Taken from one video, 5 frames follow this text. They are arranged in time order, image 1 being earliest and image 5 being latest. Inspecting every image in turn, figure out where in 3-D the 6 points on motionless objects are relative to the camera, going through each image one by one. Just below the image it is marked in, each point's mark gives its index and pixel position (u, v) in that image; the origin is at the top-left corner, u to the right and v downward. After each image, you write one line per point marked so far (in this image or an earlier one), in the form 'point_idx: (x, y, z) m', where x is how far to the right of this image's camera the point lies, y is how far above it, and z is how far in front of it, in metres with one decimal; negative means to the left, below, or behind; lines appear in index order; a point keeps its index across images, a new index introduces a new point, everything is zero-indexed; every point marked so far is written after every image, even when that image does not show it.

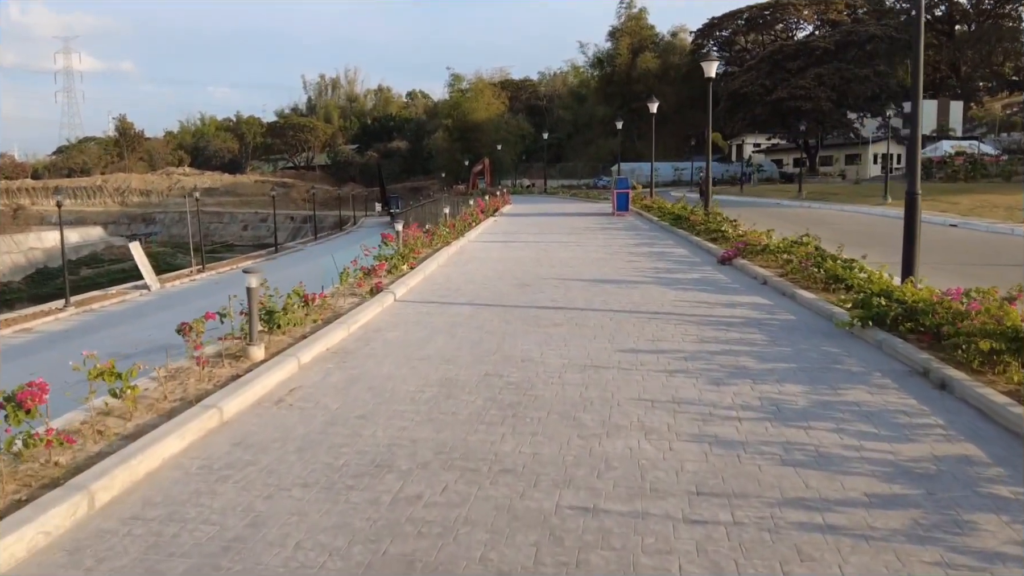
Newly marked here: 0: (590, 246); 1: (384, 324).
0: (+1.3, +0.7, +14.0) m
1: (-1.1, -0.3, +7.0) m
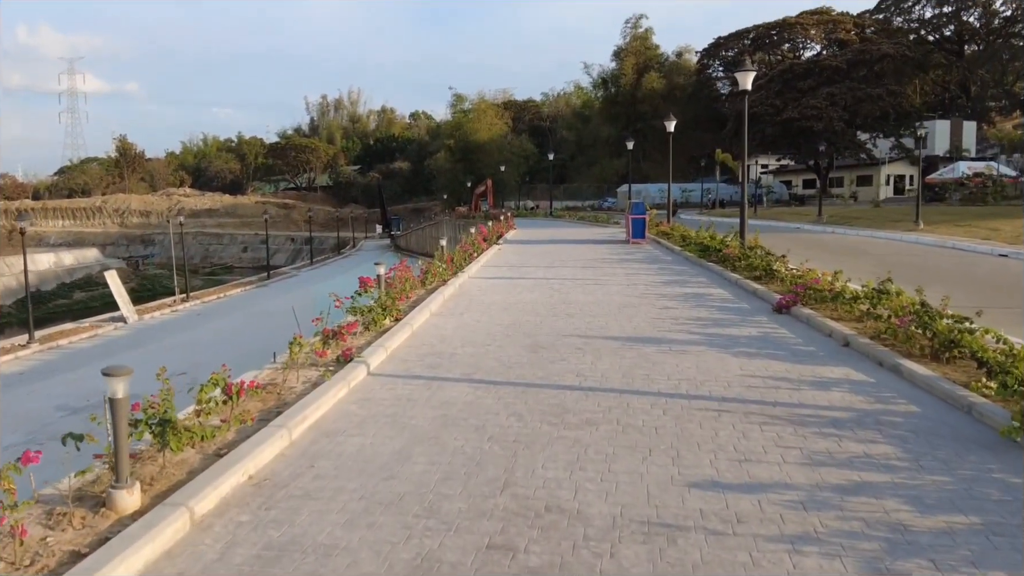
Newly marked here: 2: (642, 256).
0: (+1.5, +0.1, +12.0) m
1: (-1.0, -0.8, +4.9) m
2: (+2.7, +0.7, +16.9) m
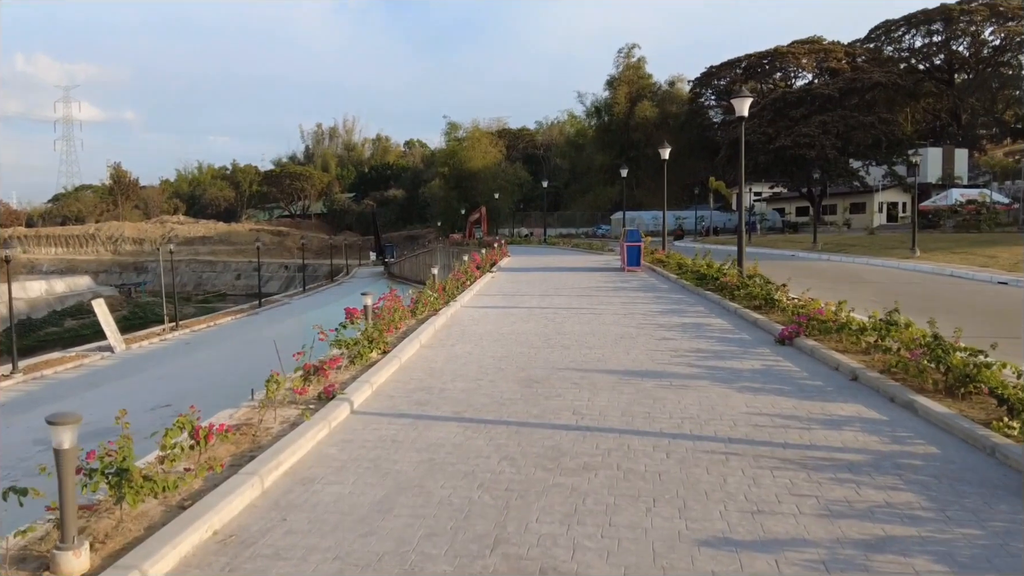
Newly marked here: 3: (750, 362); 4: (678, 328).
0: (+1.4, -0.4, +11.6) m
1: (-1.1, -1.0, +4.6) m
2: (+2.6, +0.1, +16.6) m
3: (+2.3, -0.7, +7.8) m
4: (+2.0, -0.5, +10.0) m
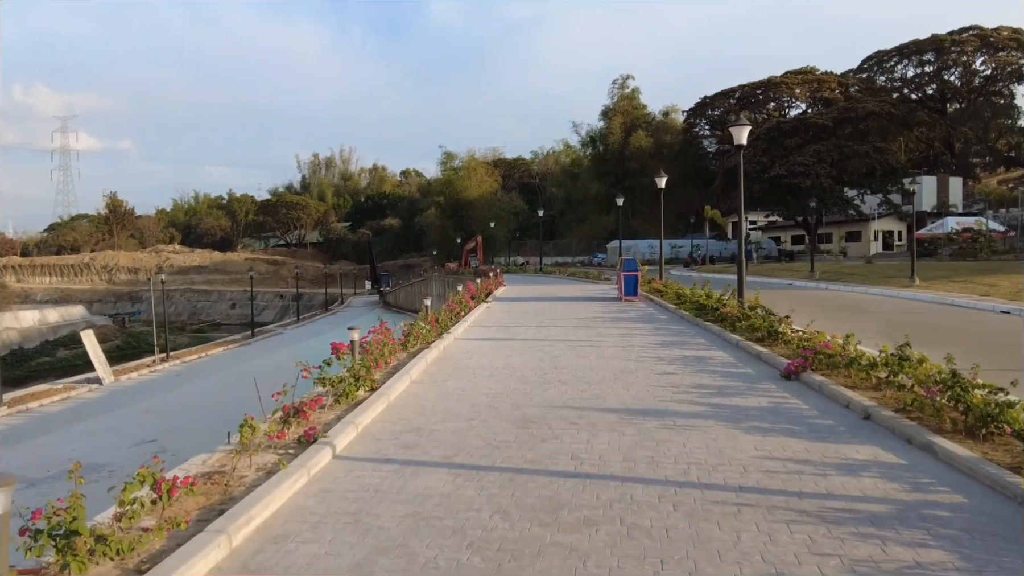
0: (+1.3, -0.8, +11.3) m
1: (-1.1, -1.2, +4.2) m
2: (+2.5, -0.5, +16.3) m
3: (+2.2, -1.0, +7.4) m
4: (+2.0, -0.9, +9.7) m
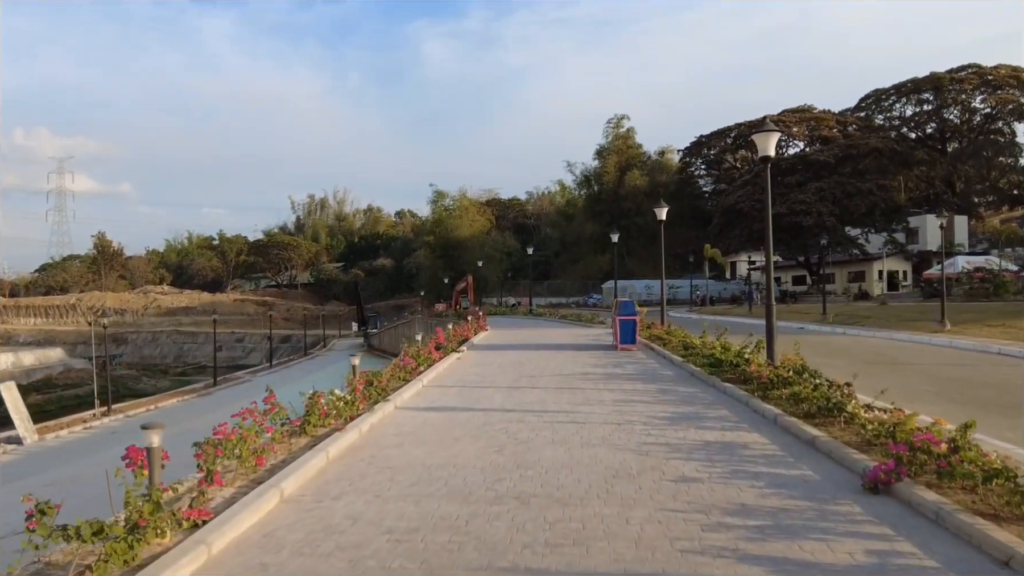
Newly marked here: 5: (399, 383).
0: (+0.8, -1.4, +8.3) m
1: (-1.5, -1.4, +1.1) m
2: (+2.0, -1.3, +13.3) m
3: (+1.8, -1.4, +4.4) m
4: (+1.5, -1.3, +6.6) m
5: (-1.5, -1.3, +10.8) m
